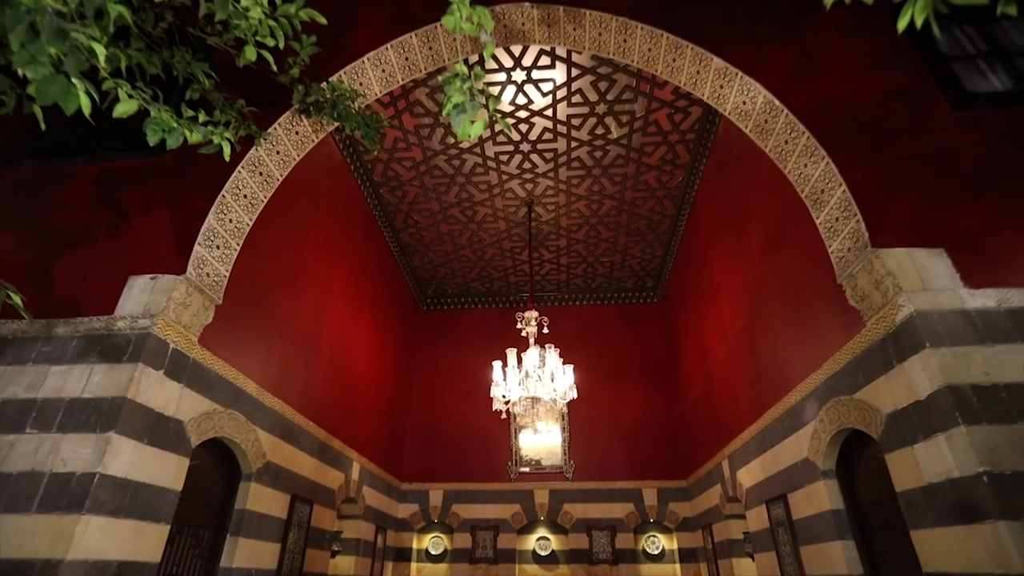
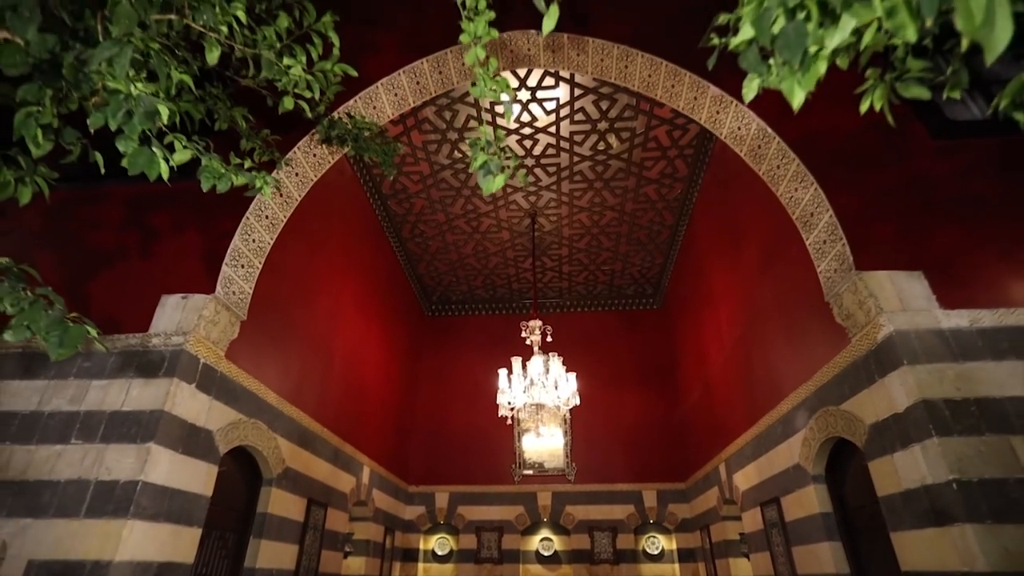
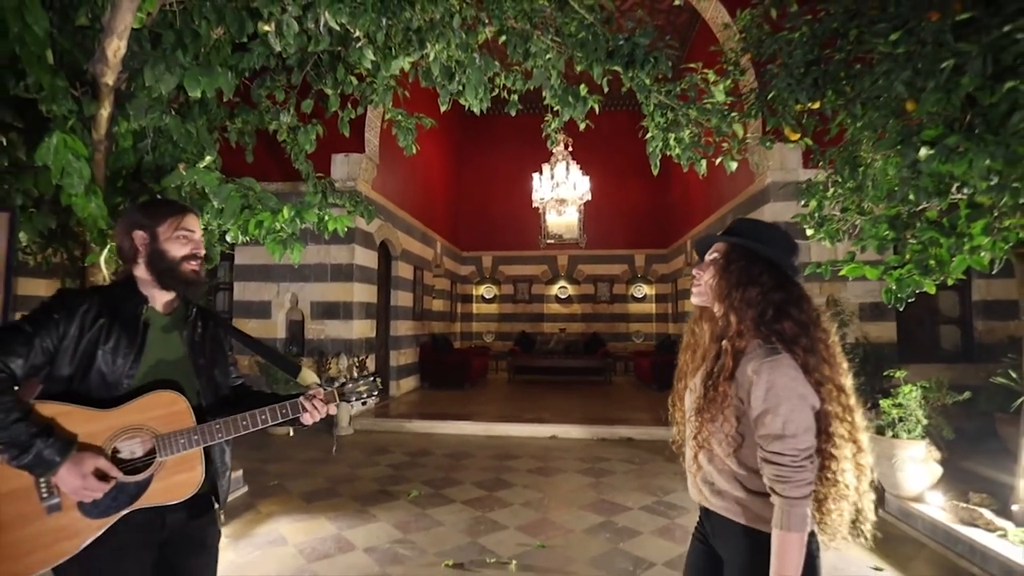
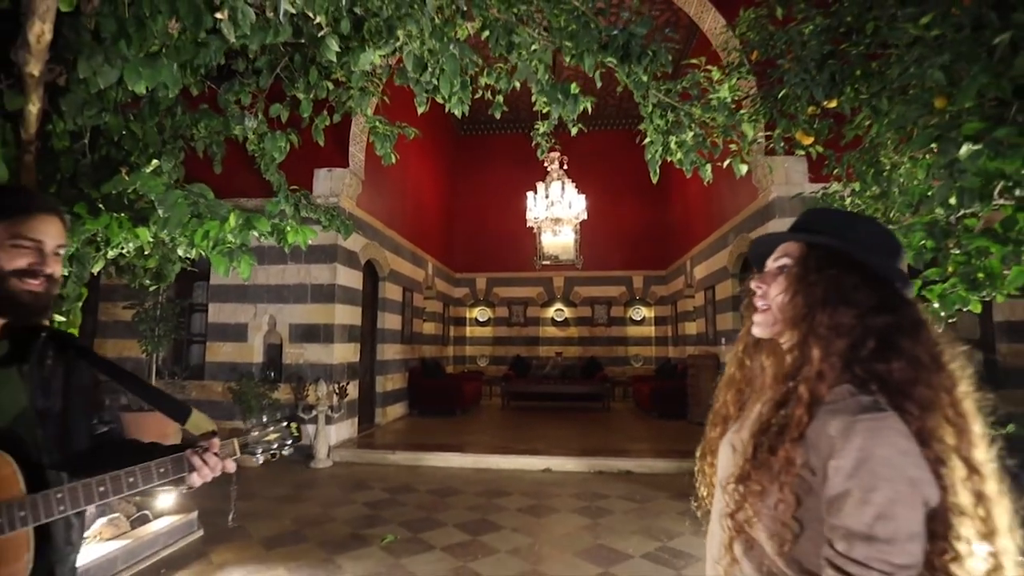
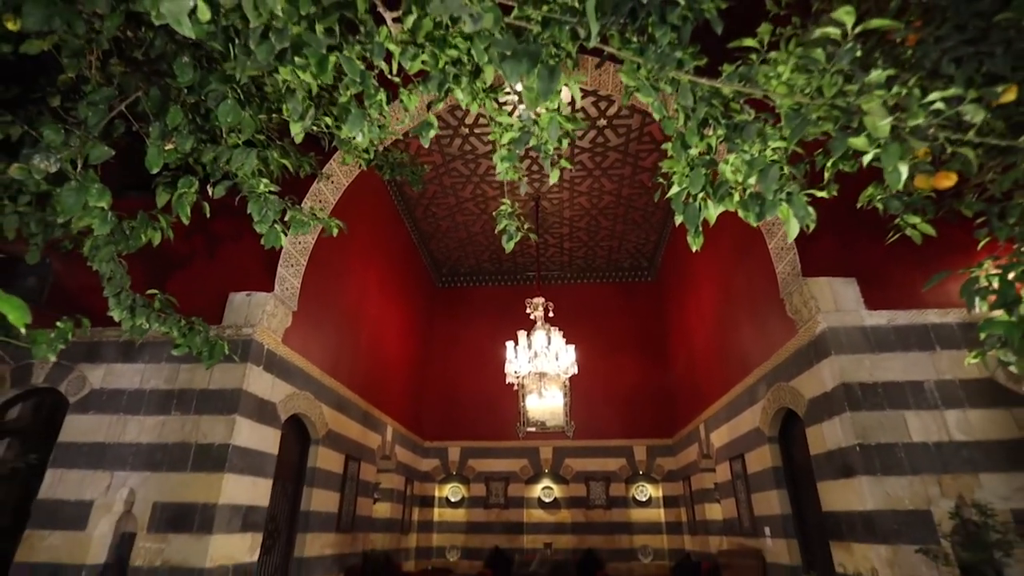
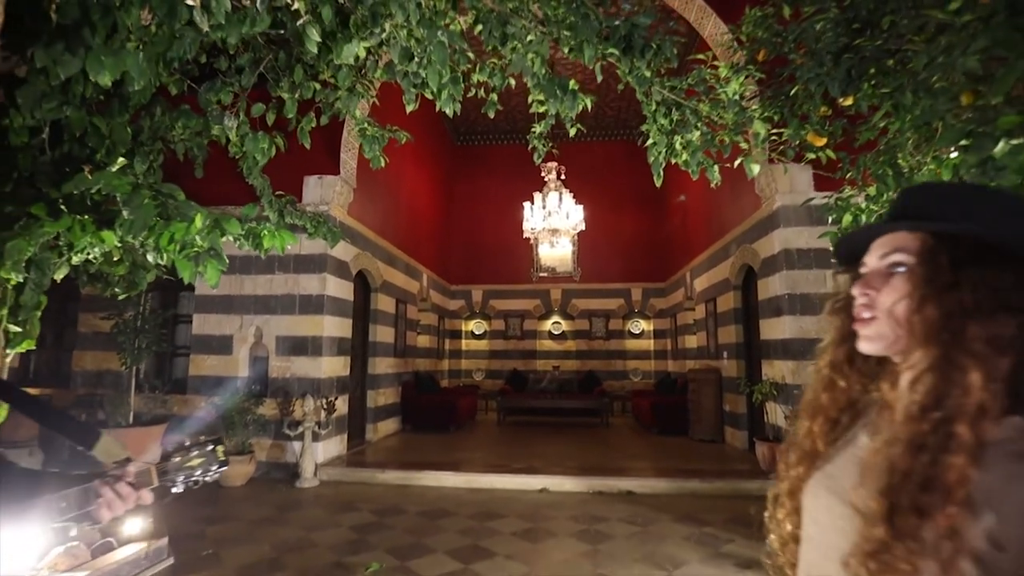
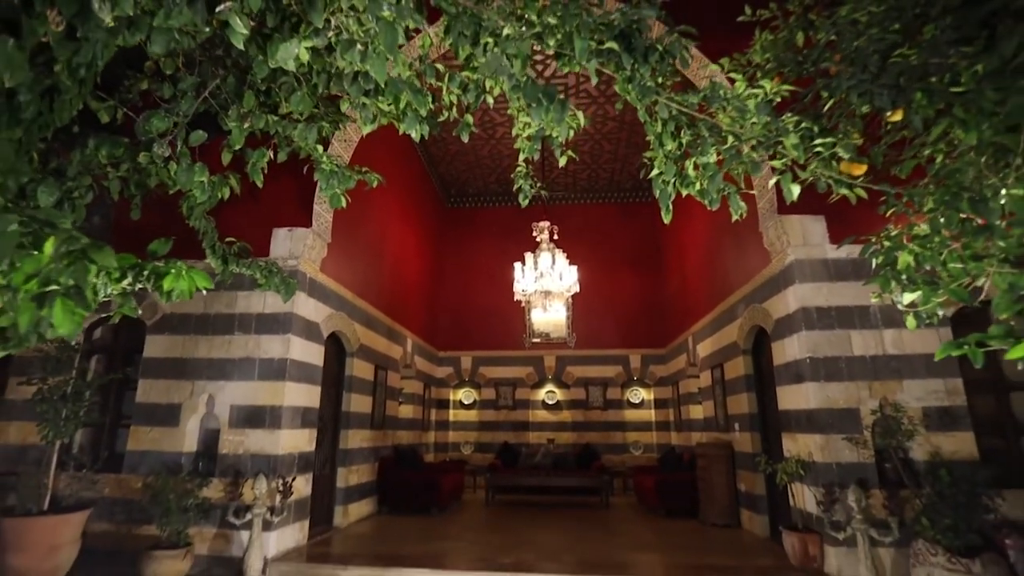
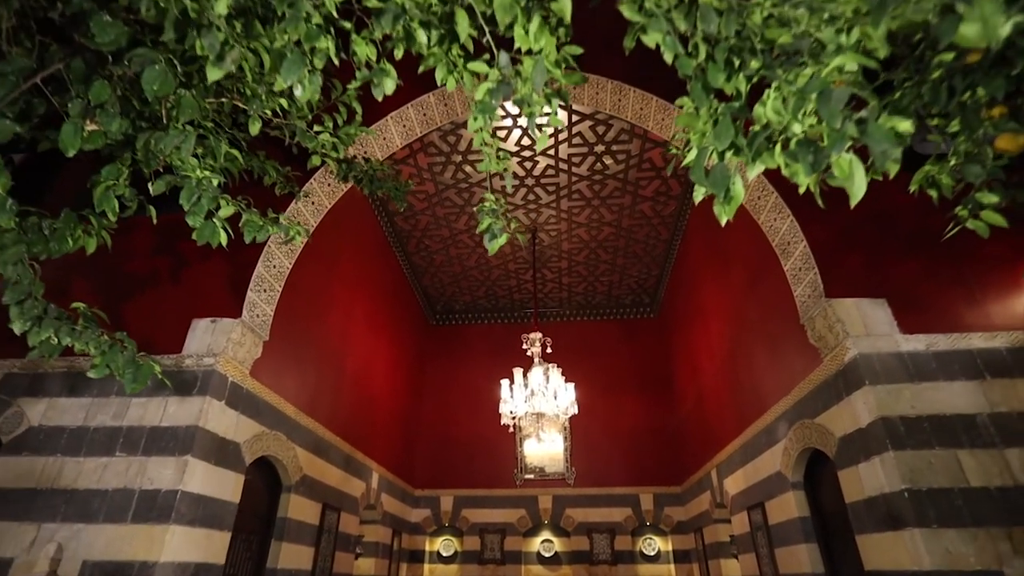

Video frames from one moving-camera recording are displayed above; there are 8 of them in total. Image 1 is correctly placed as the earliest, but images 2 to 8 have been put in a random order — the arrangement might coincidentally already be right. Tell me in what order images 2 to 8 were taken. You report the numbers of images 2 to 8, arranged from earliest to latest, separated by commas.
2, 8, 5, 7, 6, 4, 3
